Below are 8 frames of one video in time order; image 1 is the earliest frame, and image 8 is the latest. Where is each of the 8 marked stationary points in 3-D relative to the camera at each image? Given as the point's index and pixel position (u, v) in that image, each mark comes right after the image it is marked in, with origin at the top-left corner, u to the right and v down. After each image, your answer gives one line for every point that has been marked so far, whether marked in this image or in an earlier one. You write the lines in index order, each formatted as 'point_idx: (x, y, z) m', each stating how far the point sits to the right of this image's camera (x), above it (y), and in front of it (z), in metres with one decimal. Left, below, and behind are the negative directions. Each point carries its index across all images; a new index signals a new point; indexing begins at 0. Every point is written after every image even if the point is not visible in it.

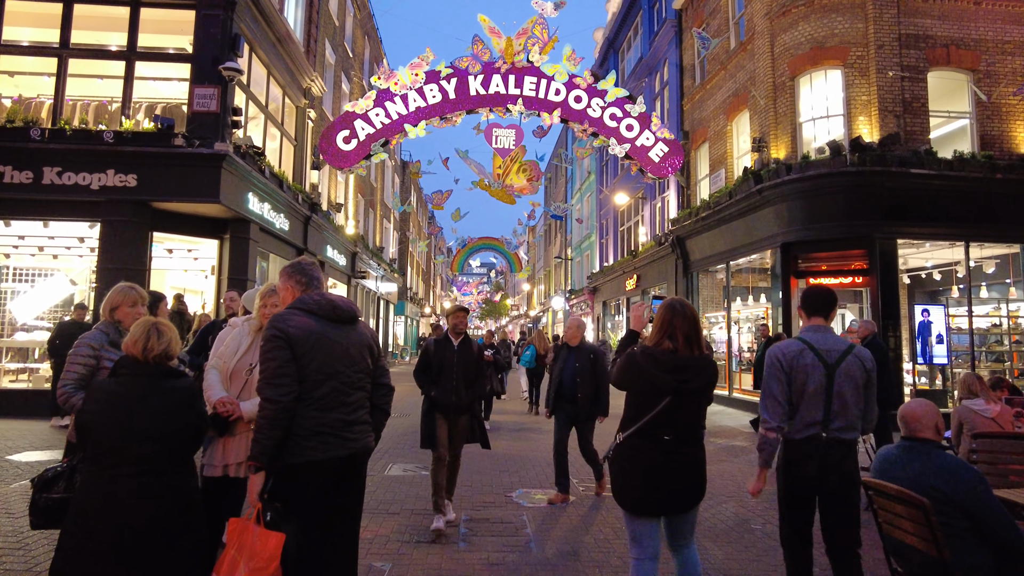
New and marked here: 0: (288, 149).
0: (-5.5, +3.4, +15.2) m
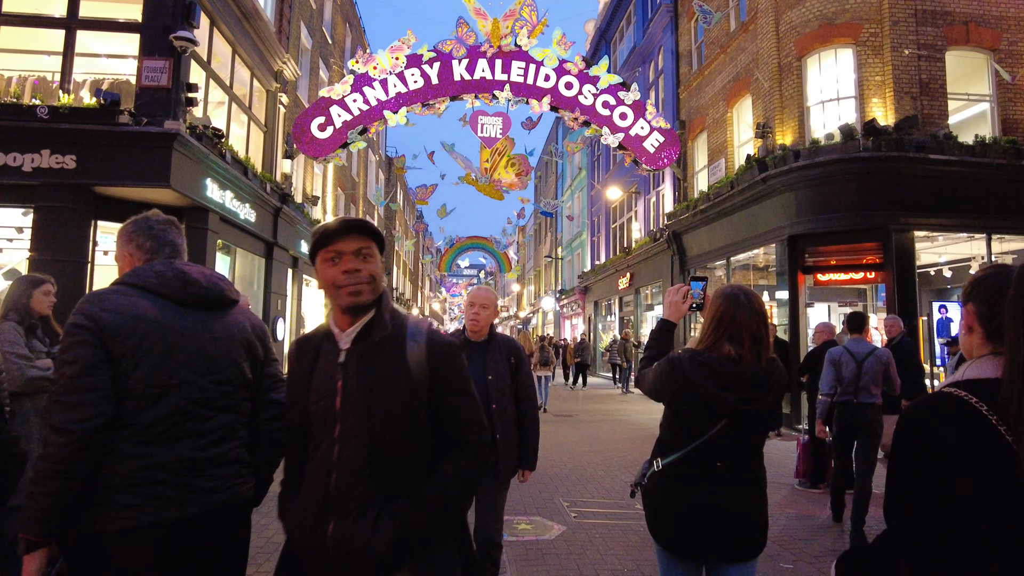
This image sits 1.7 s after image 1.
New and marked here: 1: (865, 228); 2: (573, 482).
0: (-5.8, +3.5, +14.1) m
1: (+5.9, +1.0, +10.5) m
2: (+0.7, -2.1, +6.8) m
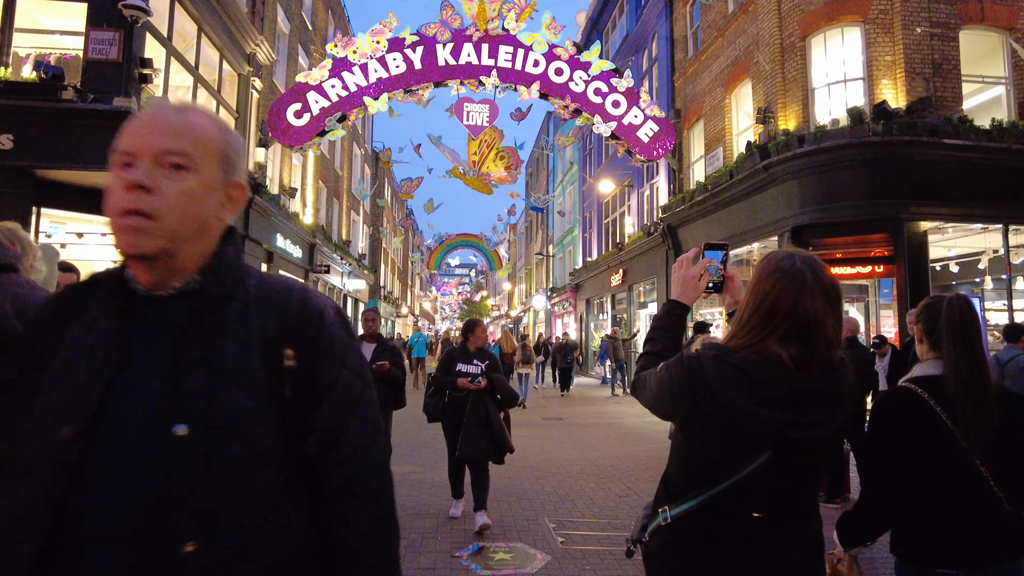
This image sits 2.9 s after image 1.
0: (-6.1, +3.6, +13.3) m
1: (+5.7, +1.1, +9.8) m
2: (+0.5, -2.0, +6.1) m
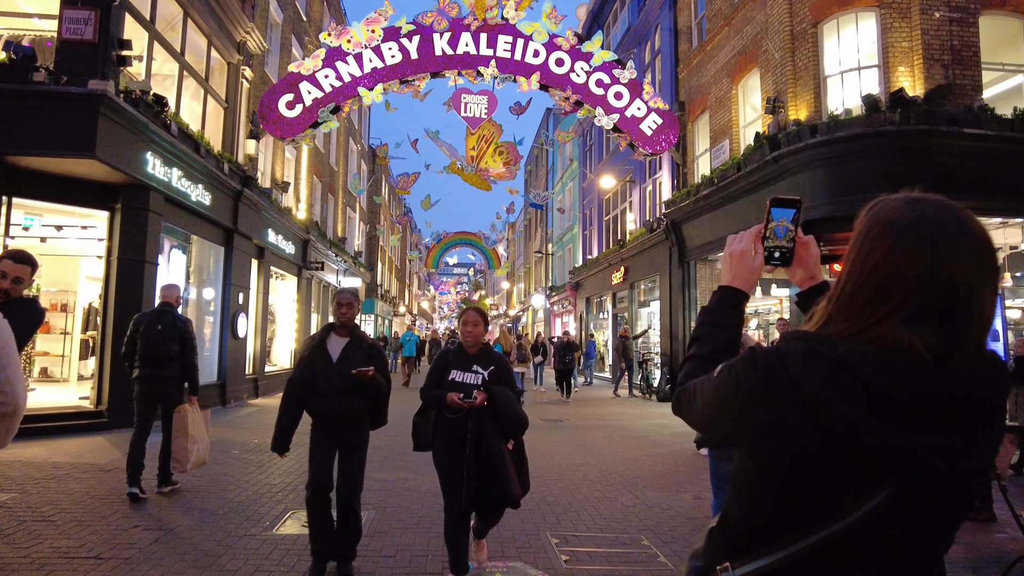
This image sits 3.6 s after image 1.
0: (-6.1, +3.6, +12.8) m
1: (+5.7, +1.2, +9.4) m
2: (+0.5, -2.0, +5.6) m
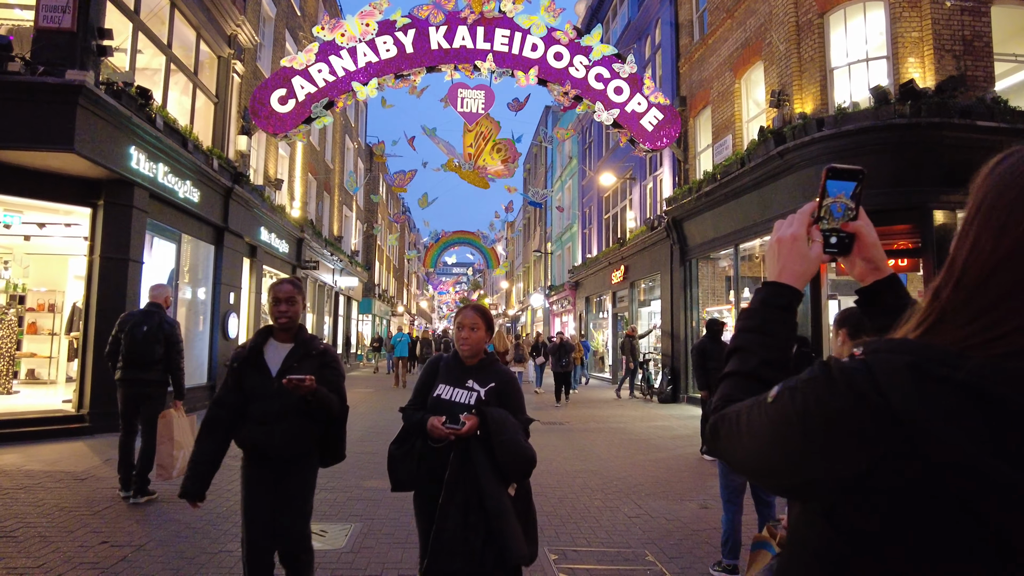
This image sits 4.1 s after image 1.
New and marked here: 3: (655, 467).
0: (-6.2, +3.6, +12.5) m
1: (+5.6, +1.2, +9.1) m
2: (+0.4, -2.0, +5.3) m
3: (+1.7, -2.1, +7.4) m
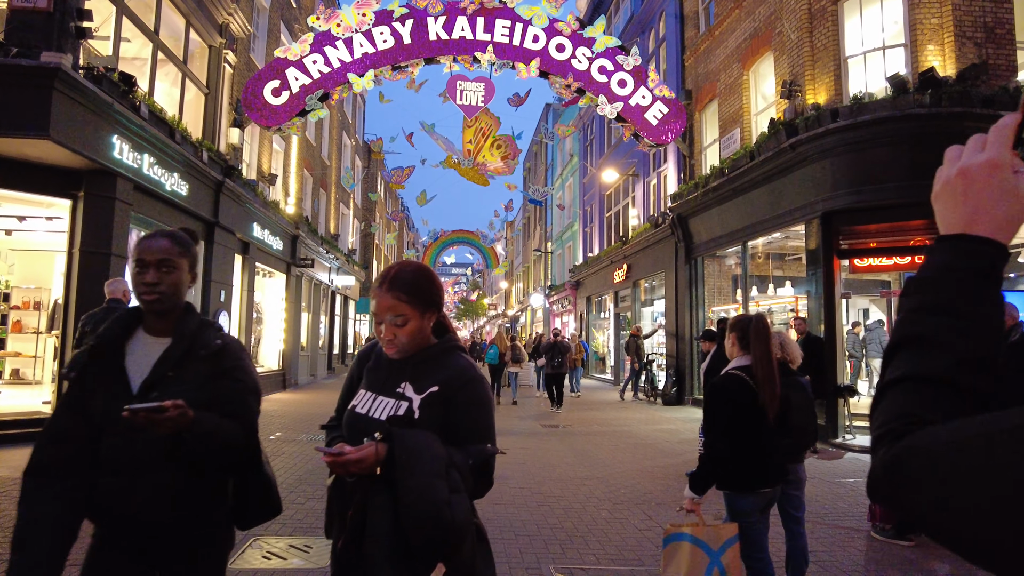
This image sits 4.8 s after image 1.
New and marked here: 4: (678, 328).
0: (-6.1, +3.7, +12.1) m
1: (+5.6, +1.2, +8.7) m
2: (+0.4, -1.9, +4.9) m
3: (+1.7, -2.1, +7.0) m
4: (+3.8, -0.9, +14.4) m
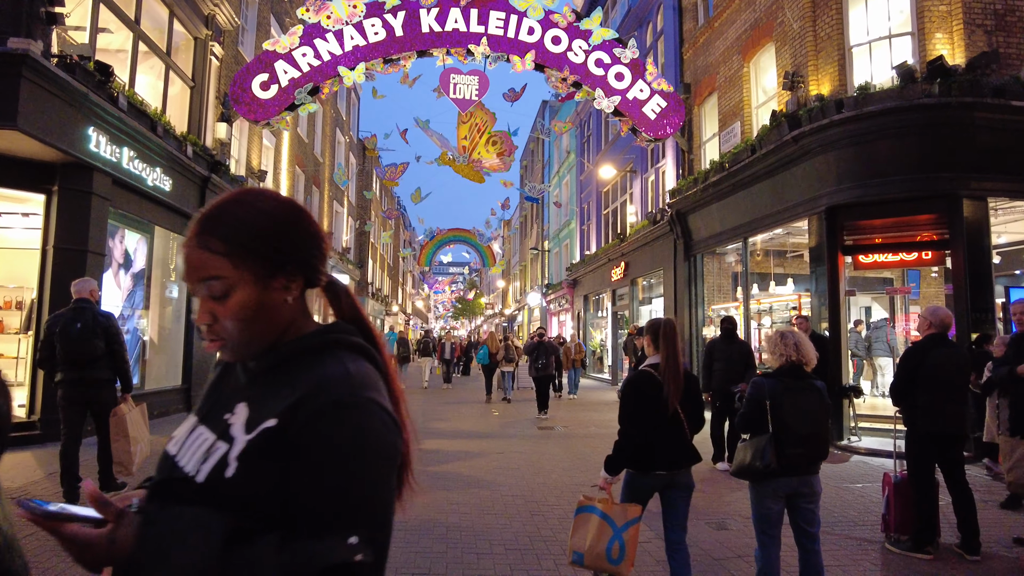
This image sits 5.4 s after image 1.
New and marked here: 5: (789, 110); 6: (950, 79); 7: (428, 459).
0: (-6.2, +3.7, +11.8) m
1: (+5.6, +1.3, +8.4) m
2: (+0.4, -1.9, +4.6) m
3: (+1.6, -2.1, +6.7) m
4: (+3.7, -0.9, +14.1) m
5: (+4.3, +2.8, +9.7) m
6: (+5.7, +2.7, +8.1) m
7: (-1.0, -2.1, +7.4) m
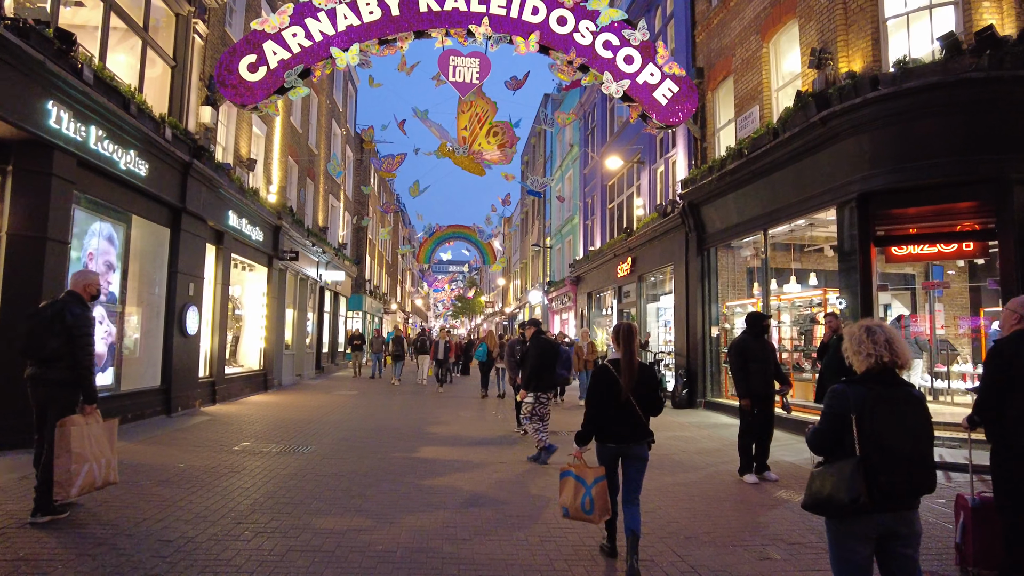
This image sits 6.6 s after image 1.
0: (-6.2, +3.8, +11.0) m
1: (+5.6, +1.3, +7.6) m
2: (+0.4, -1.8, +3.8) m
3: (+1.7, -2.0, +5.9) m
4: (+3.8, -0.8, +13.3) m
5: (+4.4, +2.9, +9.0) m
6: (+5.7, +2.8, +7.3) m
7: (-1.0, -2.0, +6.7) m
